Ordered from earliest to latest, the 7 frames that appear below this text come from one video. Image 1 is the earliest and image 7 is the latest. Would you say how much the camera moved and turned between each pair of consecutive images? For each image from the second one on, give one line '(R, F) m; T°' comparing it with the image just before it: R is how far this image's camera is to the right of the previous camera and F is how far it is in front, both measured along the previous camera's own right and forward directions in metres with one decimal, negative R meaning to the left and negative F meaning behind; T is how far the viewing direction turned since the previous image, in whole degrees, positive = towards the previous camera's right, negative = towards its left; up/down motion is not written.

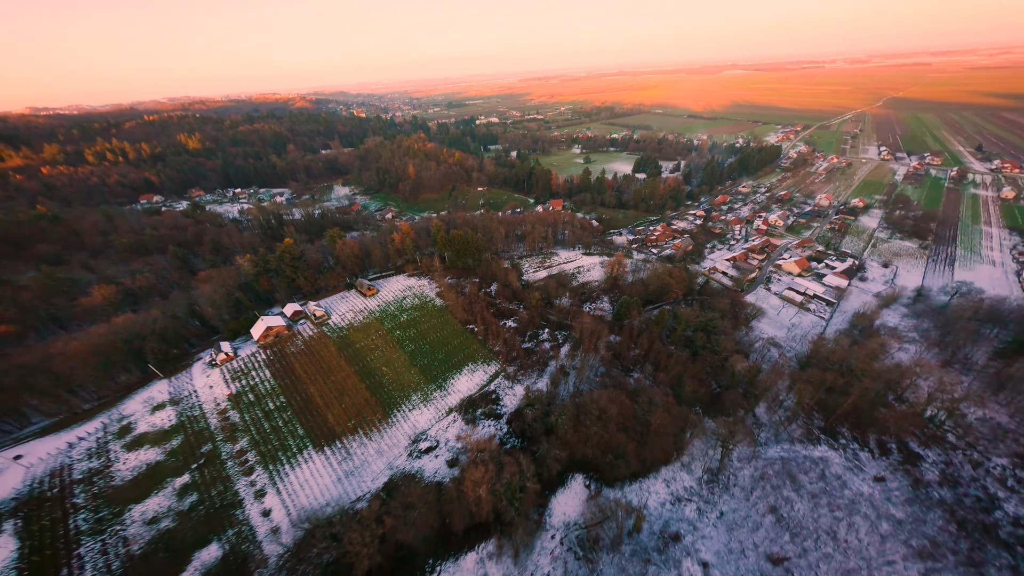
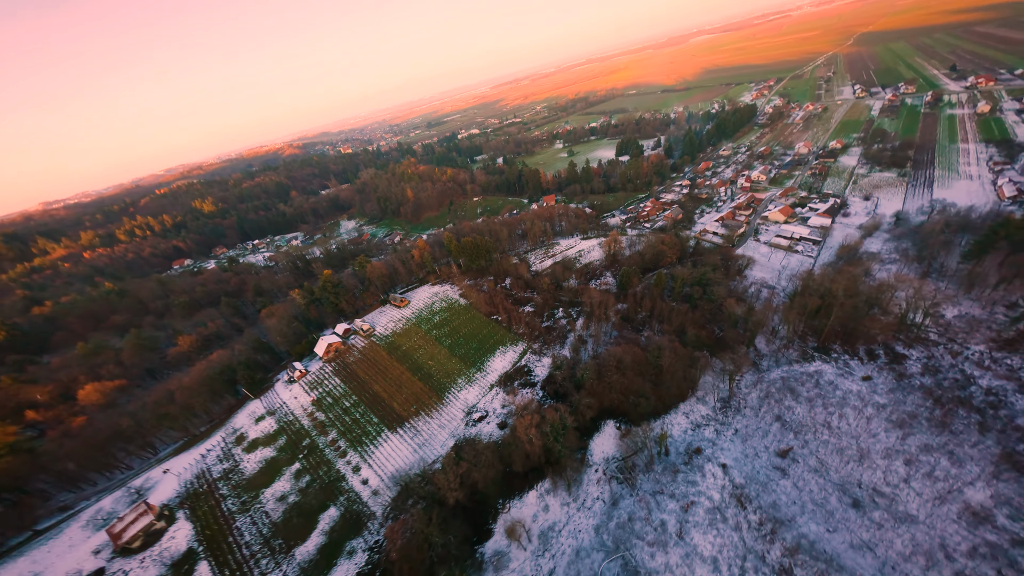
(-0.7, -4.0) m; -1°
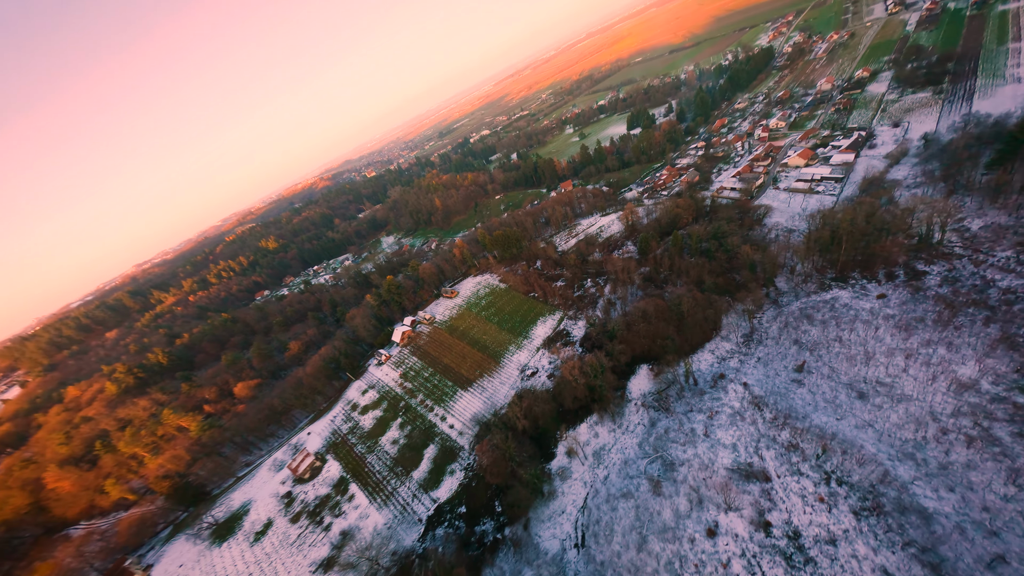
(-0.2, -5.1) m; -6°
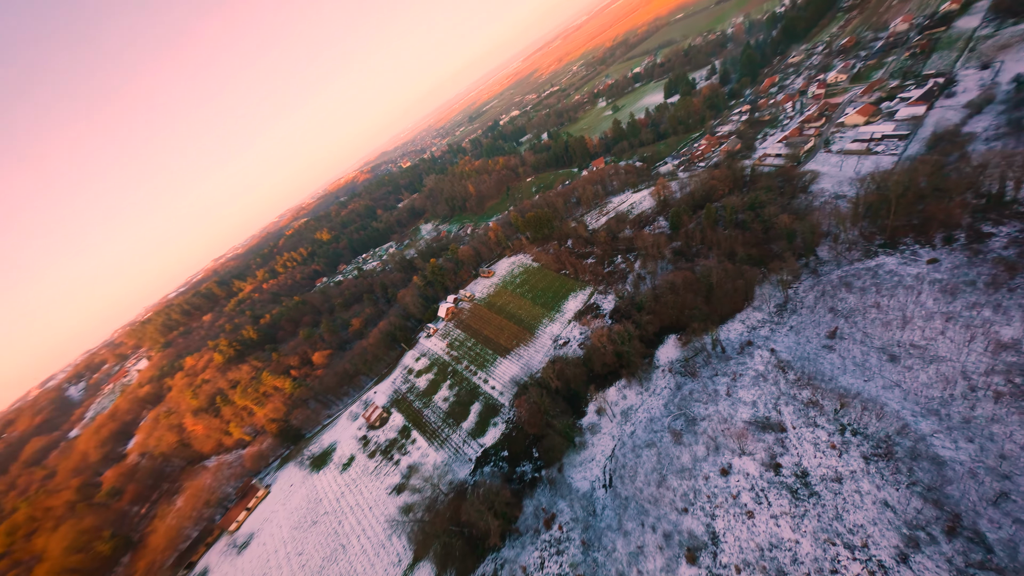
(+0.2, -2.7) m; -7°
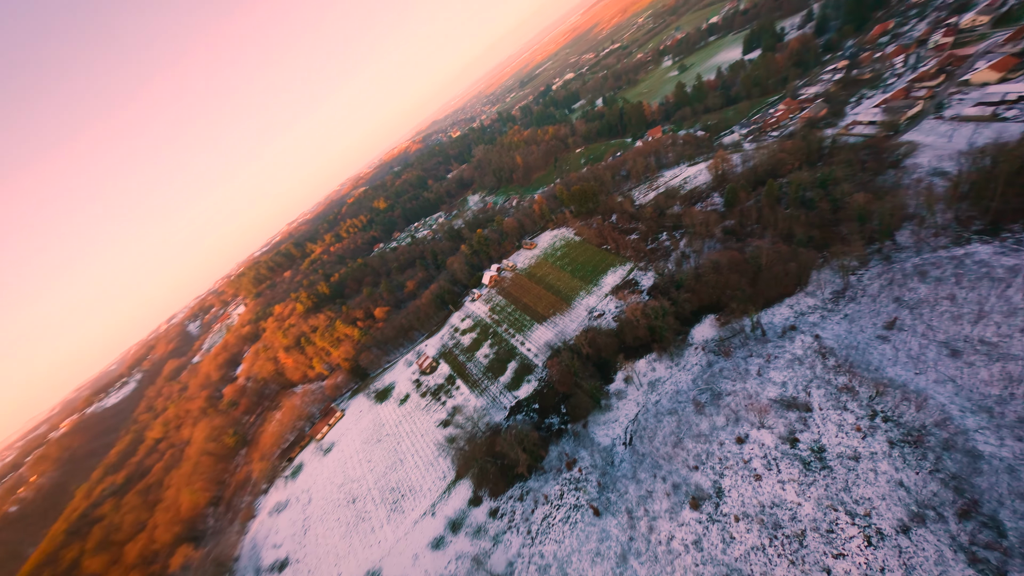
(+0.3, -2.2) m; -8°
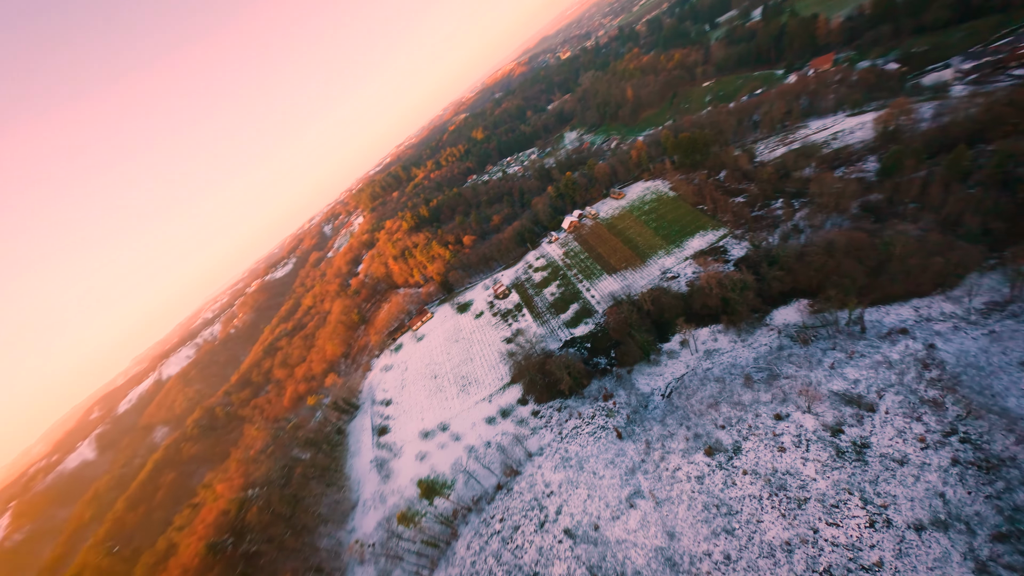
(+0.7, -3.0) m; -14°
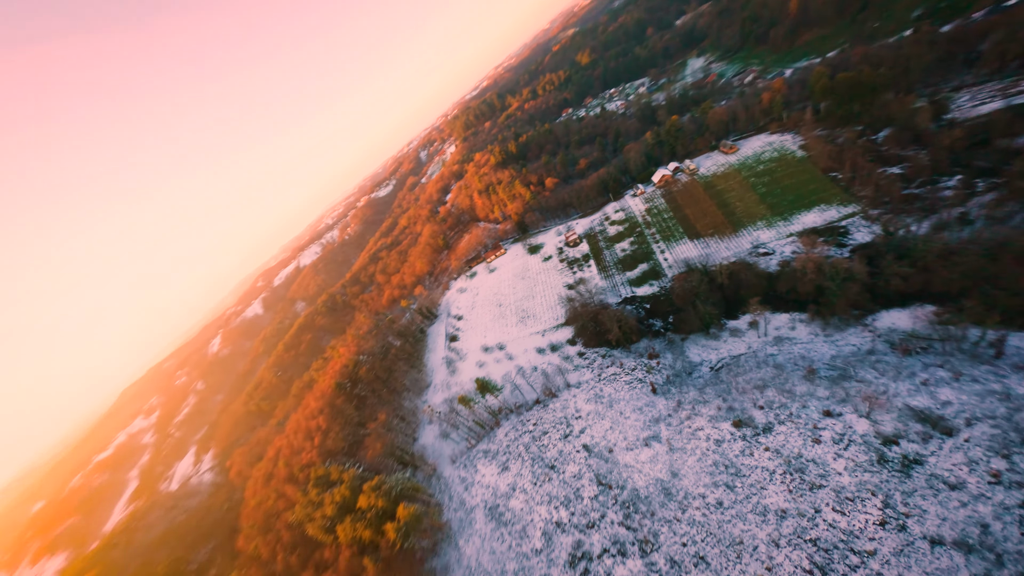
(+0.7, -2.4) m; -13°
